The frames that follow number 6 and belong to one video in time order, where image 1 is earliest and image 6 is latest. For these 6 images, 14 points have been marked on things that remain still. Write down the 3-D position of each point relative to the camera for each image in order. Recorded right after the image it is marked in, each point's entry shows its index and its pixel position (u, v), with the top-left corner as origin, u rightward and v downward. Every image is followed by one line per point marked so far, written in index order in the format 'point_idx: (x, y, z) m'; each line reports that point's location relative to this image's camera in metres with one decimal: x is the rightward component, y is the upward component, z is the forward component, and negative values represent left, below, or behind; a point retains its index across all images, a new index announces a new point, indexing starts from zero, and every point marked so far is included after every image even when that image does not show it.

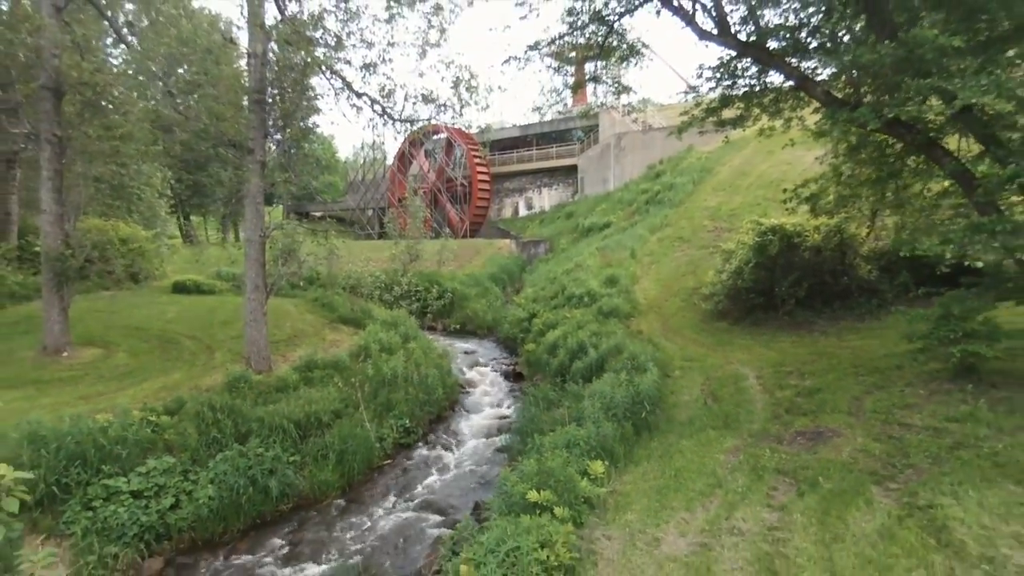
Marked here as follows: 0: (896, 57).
0: (+3.6, +2.2, +6.0) m
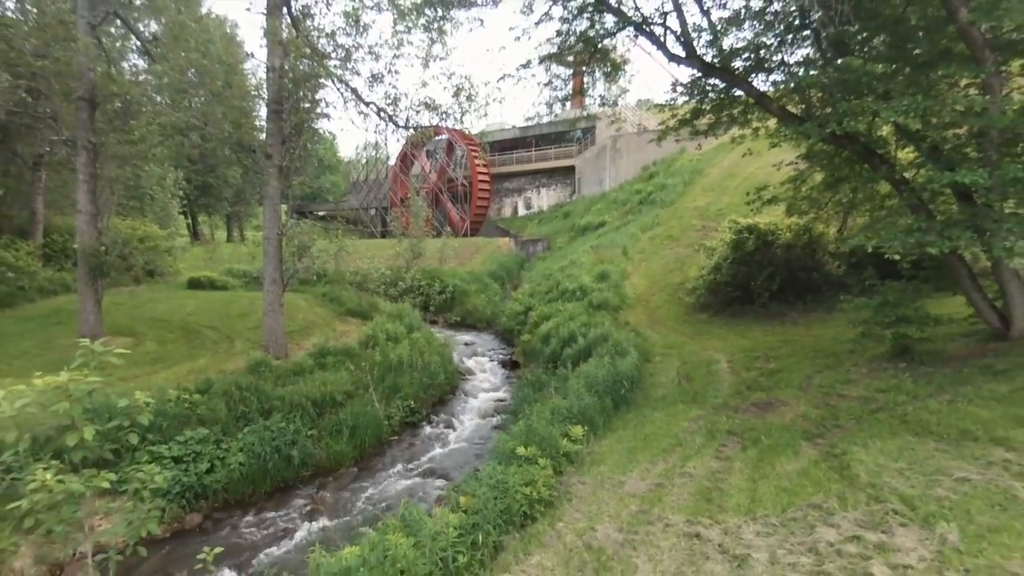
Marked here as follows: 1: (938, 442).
0: (+3.6, +2.3, +7.0) m
1: (+3.3, -1.2, +4.9) m
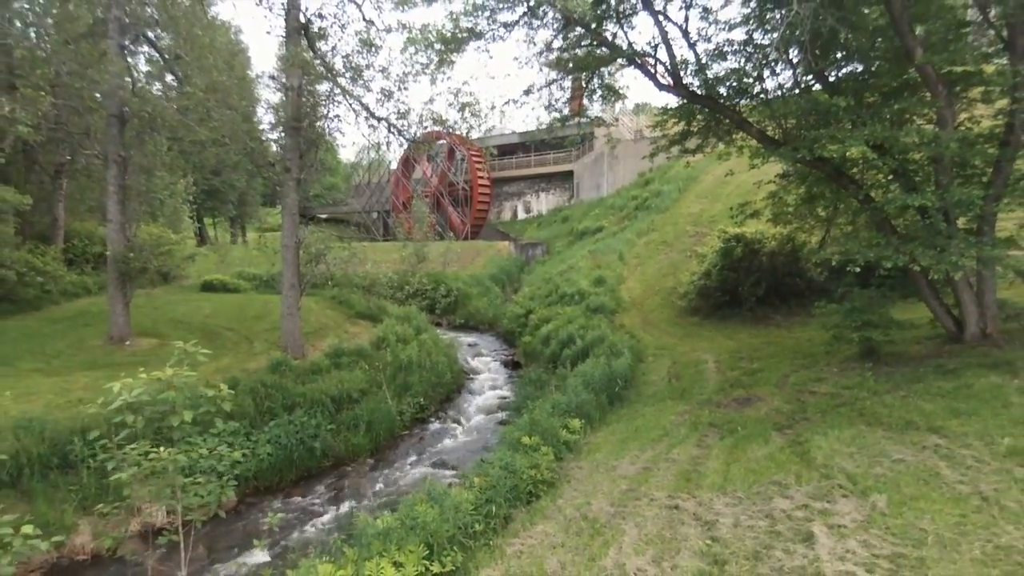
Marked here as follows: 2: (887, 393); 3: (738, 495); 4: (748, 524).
0: (+3.6, +2.2, +7.7) m
1: (+3.4, -1.3, +5.7) m
2: (+4.0, -1.1, +6.7) m
3: (+1.8, -1.6, +4.9) m
4: (+1.6, -1.6, +4.3) m
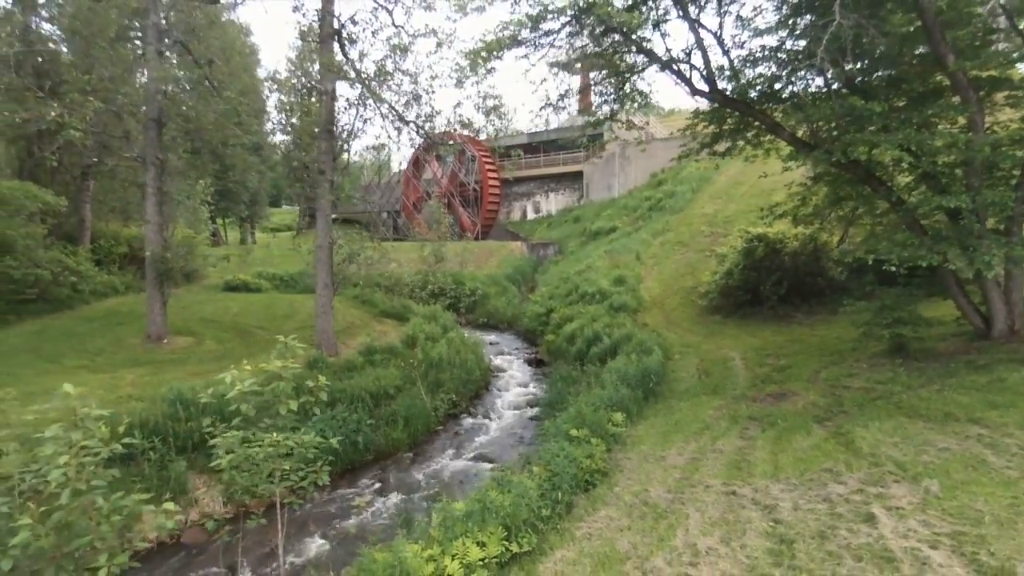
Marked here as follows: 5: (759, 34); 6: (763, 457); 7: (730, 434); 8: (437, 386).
0: (+4.2, +2.2, +8.0) m
1: (+3.9, -1.3, +6.0) m
2: (+4.5, -1.1, +7.0) m
3: (+2.3, -1.6, +5.2) m
4: (+2.1, -1.6, +4.6) m
5: (+3.3, +3.4, +8.6) m
6: (+2.3, -1.6, +5.9) m
7: (+2.4, -1.6, +6.8) m
8: (-1.4, -1.8, +11.6) m
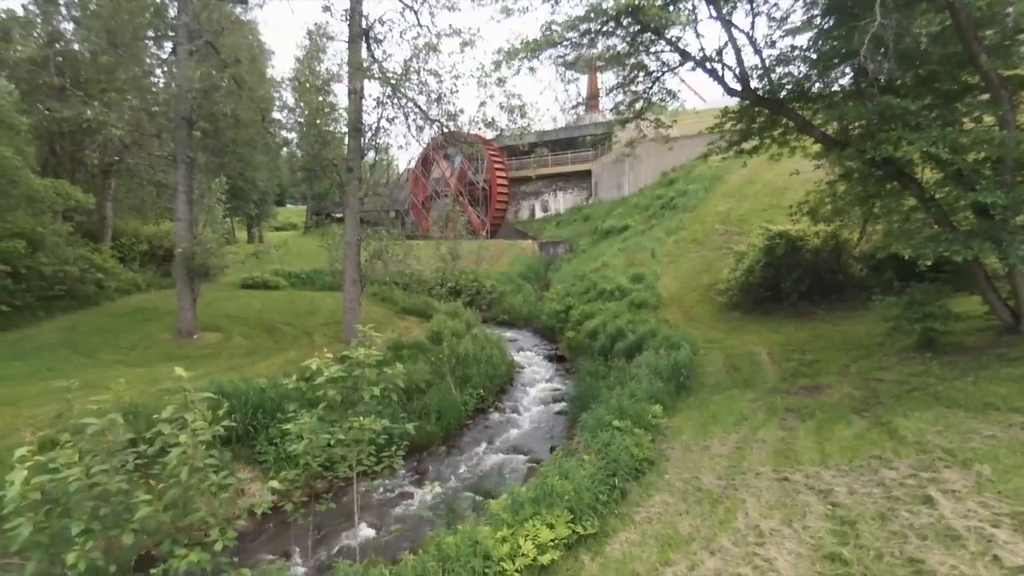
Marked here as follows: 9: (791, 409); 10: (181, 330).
0: (+4.7, +2.3, +8.2) m
1: (+4.4, -1.2, +6.1) m
2: (+5.0, -1.0, +7.2) m
3: (+2.8, -1.5, +5.3) m
4: (+2.6, -1.5, +4.7) m
5: (+3.8, +3.5, +8.7) m
6: (+2.8, -1.5, +6.1) m
7: (+2.9, -1.5, +7.0) m
8: (-0.9, -1.7, +11.8) m
9: (+3.3, -1.4, +7.4) m
10: (-6.5, -0.8, +12.5) m
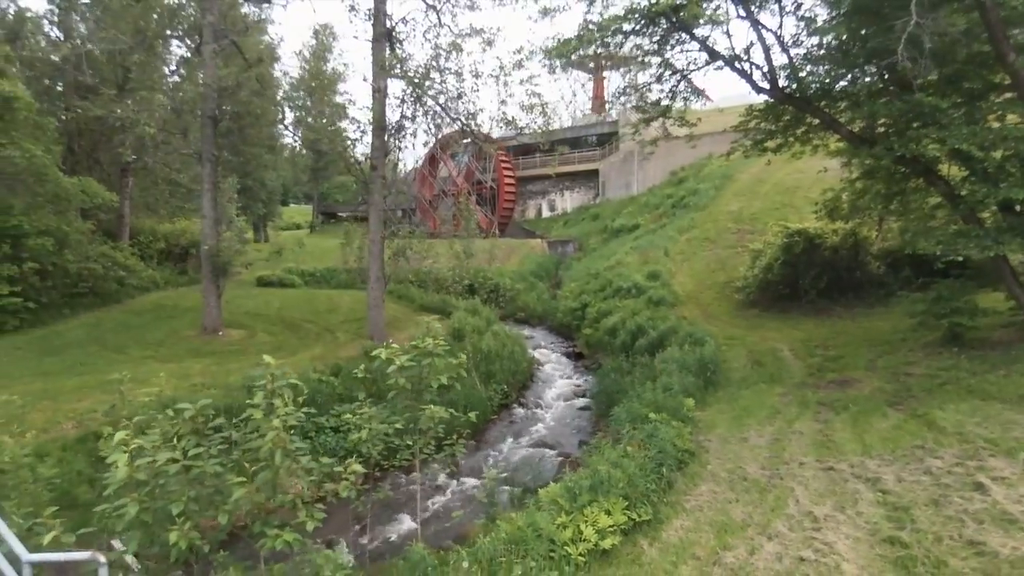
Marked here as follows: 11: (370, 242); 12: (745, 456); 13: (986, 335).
0: (+5.1, +2.3, +8.3) m
1: (+4.8, -1.1, +6.2) m
2: (+5.5, -1.0, +7.3) m
3: (+3.2, -1.5, +5.4) m
4: (+3.1, -1.5, +4.9) m
5: (+4.3, +3.6, +8.8) m
6: (+3.3, -1.5, +6.2) m
7: (+3.3, -1.5, +7.1) m
8: (-0.4, -1.7, +11.9) m
9: (+3.7, -1.4, +7.5) m
10: (-6.1, -0.8, +12.6) m
11: (-2.8, +0.9, +12.3) m
12: (+2.3, -1.6, +6.2) m
13: (+6.6, -0.7, +8.7) m
